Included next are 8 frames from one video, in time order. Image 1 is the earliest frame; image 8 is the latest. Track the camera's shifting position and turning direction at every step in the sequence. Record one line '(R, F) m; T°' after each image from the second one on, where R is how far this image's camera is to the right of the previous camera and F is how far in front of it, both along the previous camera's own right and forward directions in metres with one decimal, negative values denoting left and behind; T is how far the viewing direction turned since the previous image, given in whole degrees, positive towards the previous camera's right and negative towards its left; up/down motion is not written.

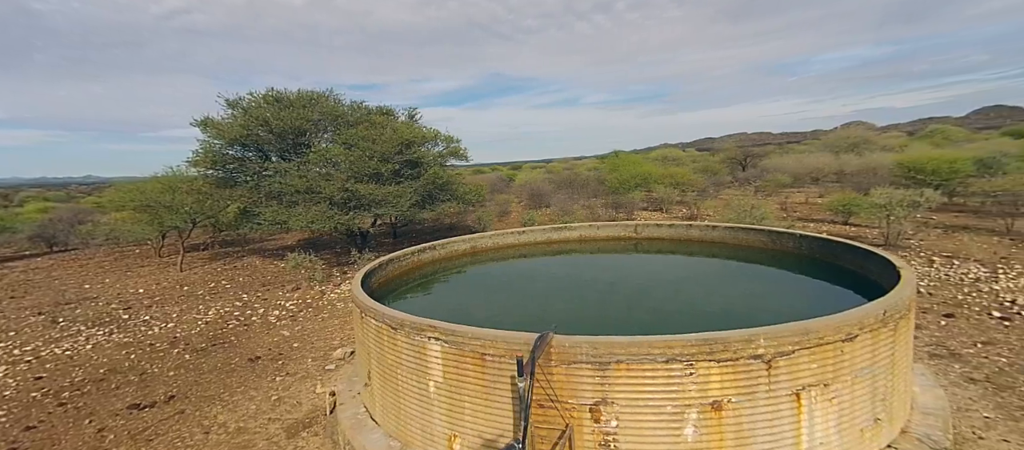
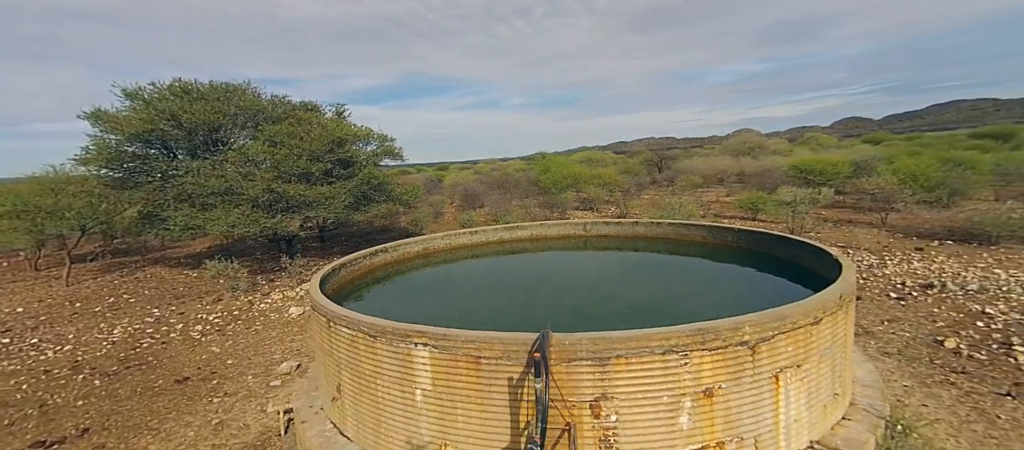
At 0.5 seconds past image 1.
(-0.6, +0.1) m; +9°
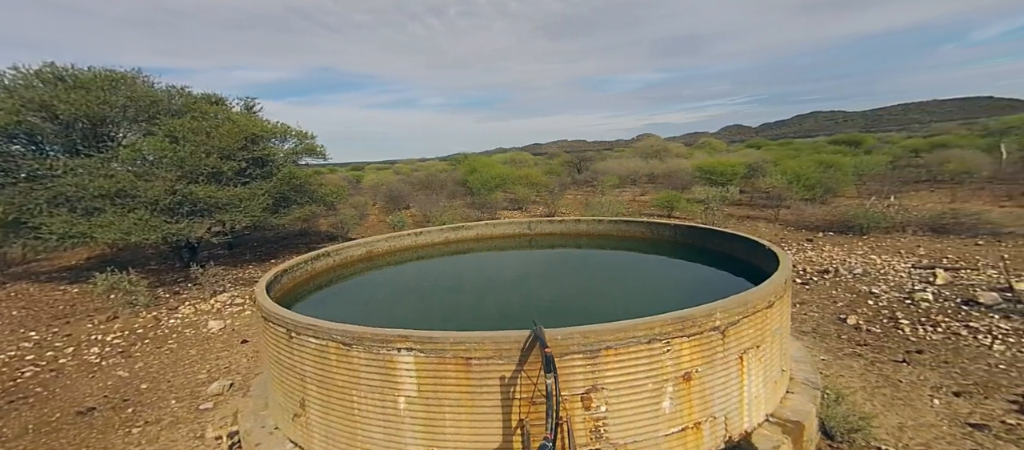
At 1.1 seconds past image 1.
(-0.5, +0.1) m; +10°
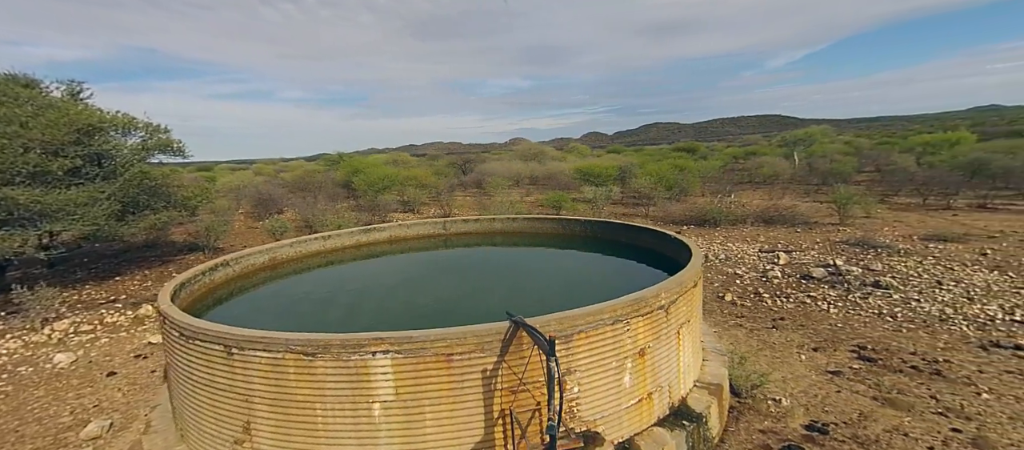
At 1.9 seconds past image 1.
(-0.8, 0.0) m; +15°
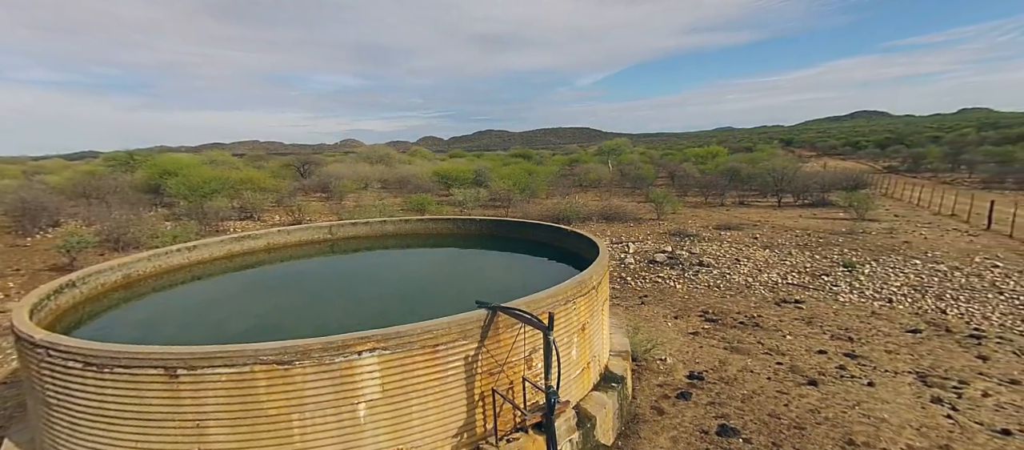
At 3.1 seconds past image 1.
(-1.1, -0.1) m; +20°
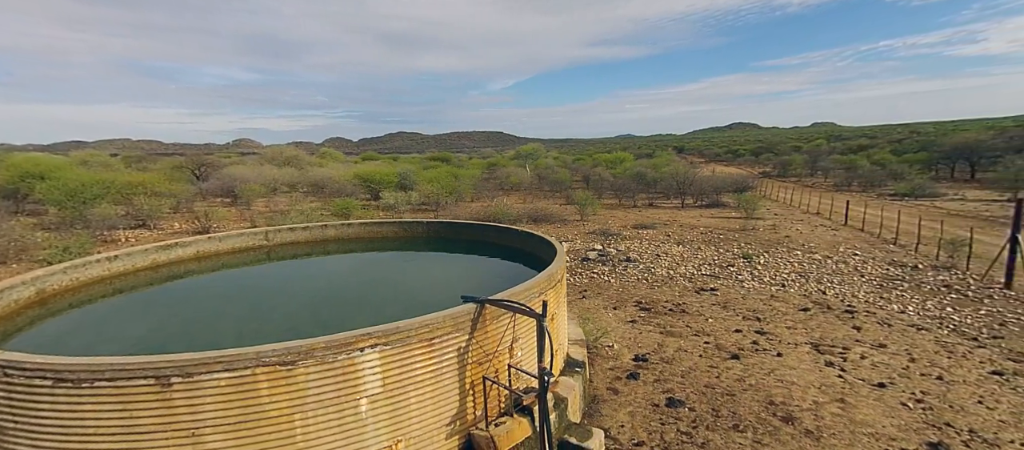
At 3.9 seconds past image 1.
(-0.7, -0.3) m; +10°
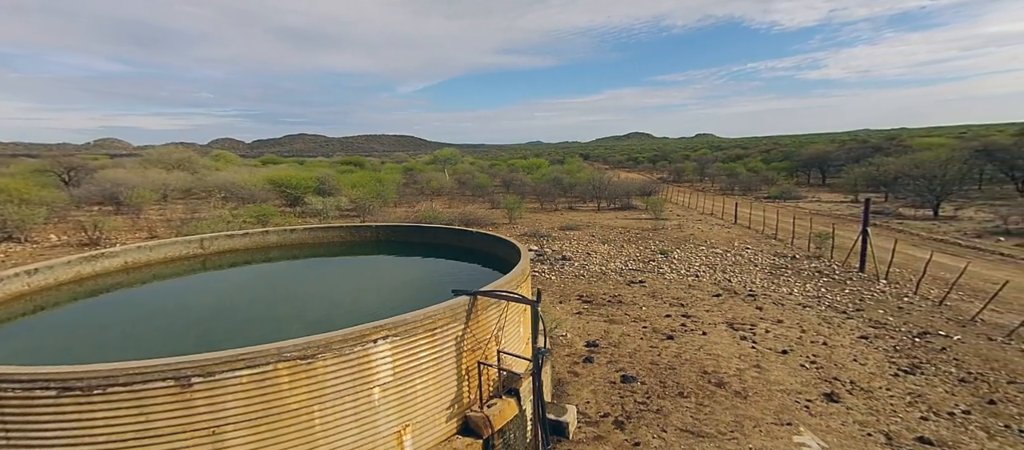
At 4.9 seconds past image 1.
(-0.8, -0.4) m; +11°
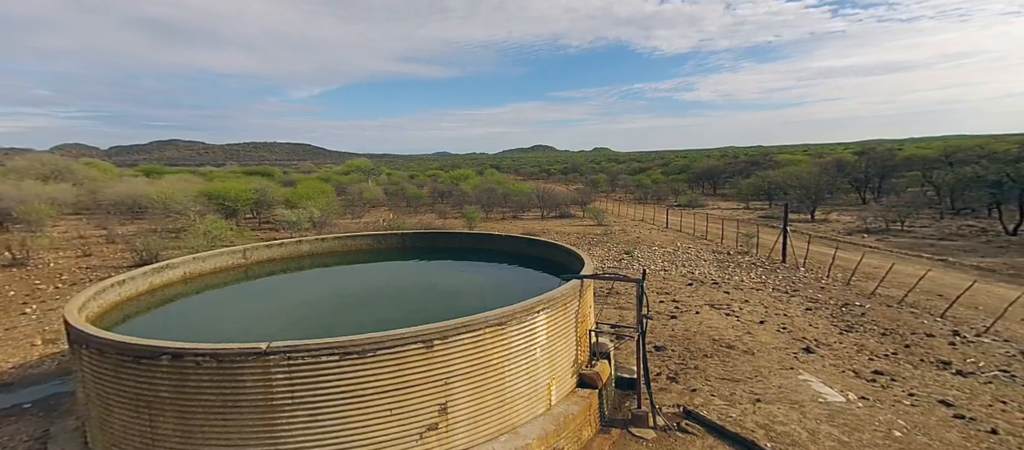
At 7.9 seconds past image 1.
(-2.3, -1.0) m; +10°
